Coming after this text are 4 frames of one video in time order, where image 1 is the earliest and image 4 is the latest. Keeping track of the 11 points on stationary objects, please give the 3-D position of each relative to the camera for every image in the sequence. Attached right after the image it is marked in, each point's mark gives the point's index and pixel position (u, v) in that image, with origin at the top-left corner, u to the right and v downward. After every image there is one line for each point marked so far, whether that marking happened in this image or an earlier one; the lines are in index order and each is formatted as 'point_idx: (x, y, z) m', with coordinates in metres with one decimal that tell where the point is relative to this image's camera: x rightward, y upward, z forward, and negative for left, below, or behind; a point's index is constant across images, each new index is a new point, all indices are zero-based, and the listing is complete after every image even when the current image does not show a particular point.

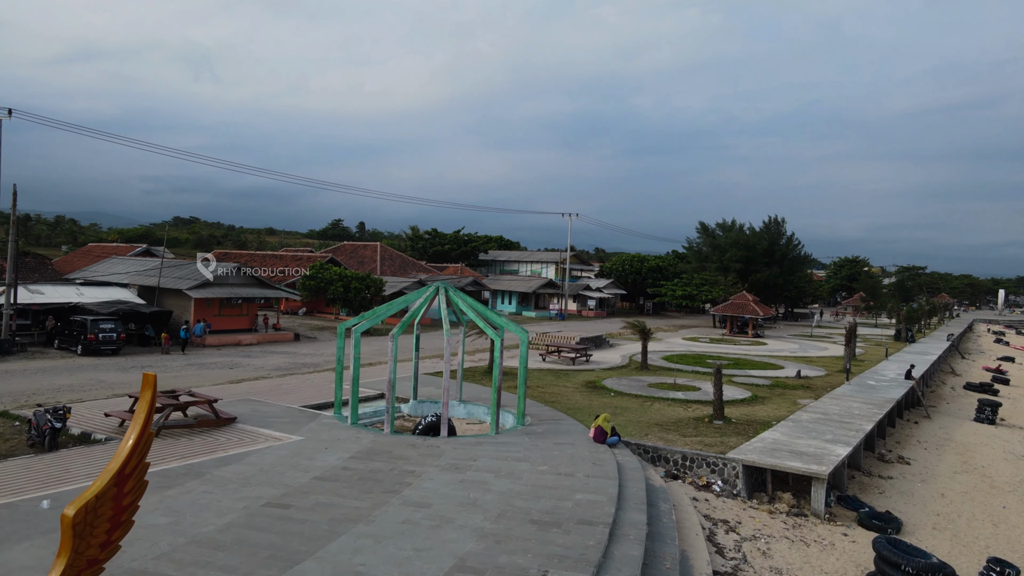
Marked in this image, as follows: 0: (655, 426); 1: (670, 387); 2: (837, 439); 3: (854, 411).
0: (+2.8, -2.7, +14.4) m
1: (+4.1, -2.6, +19.3) m
2: (+6.2, -2.9, +13.9) m
3: (+7.9, -2.9, +16.9) m
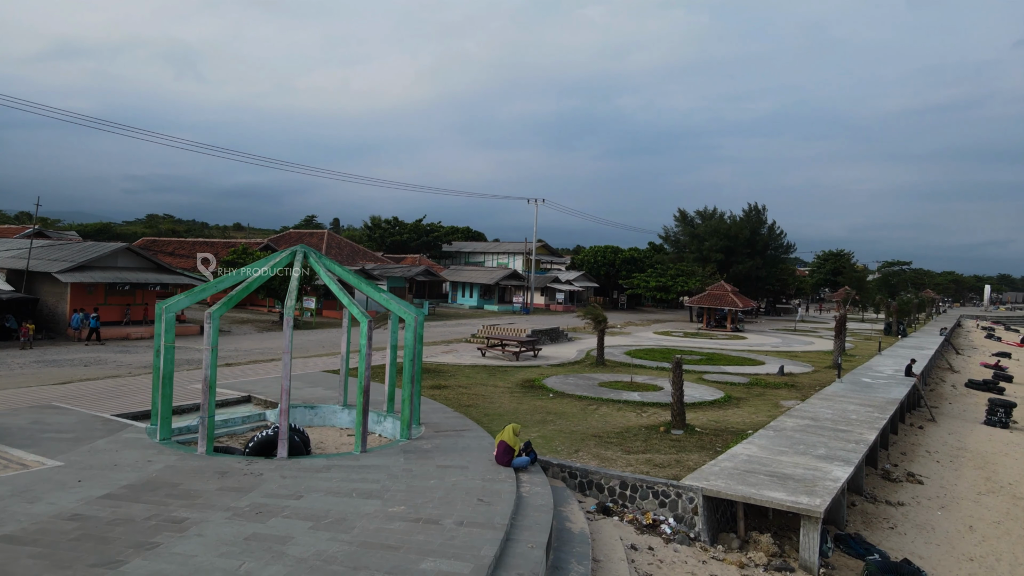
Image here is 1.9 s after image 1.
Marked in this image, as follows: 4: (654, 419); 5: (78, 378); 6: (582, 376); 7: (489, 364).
0: (+1.2, -2.2, +10.8) m
1: (+2.4, -2.1, +15.8) m
2: (+4.6, -2.4, +10.4) m
3: (+6.2, -2.4, +13.5) m
4: (+2.4, -2.2, +12.4) m
5: (-8.6, -1.8, +14.5) m
6: (+1.6, -2.1, +17.1) m
7: (-0.6, -1.9, +18.7) m
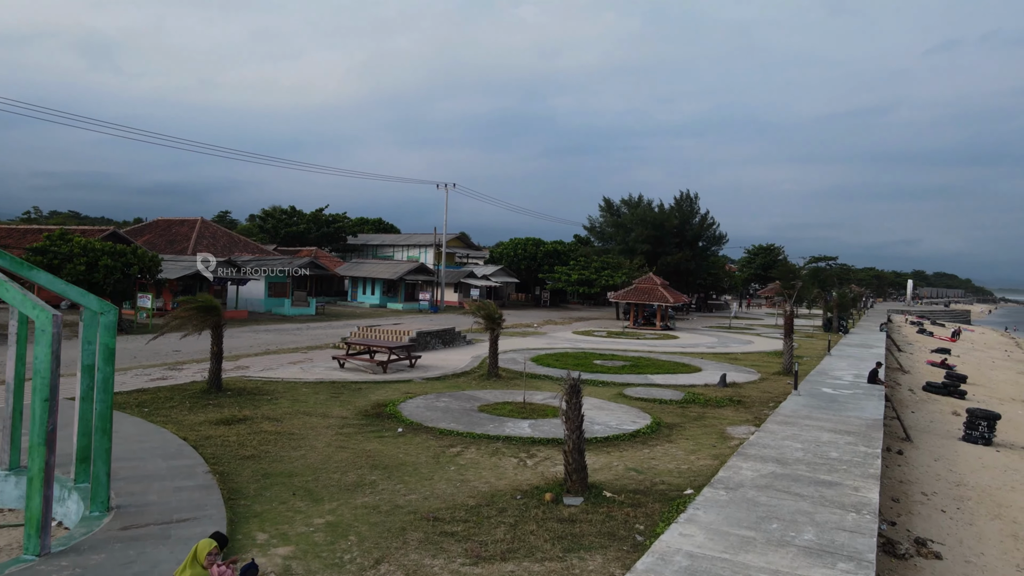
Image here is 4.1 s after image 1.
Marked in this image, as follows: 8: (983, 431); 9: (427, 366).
0: (-0.7, -2.0, +6.2) m
1: (0.0, -1.9, +11.3) m
2: (+2.6, -2.1, +6.1) m
3: (+4.0, -2.1, +9.3) m
4: (+0.3, -2.0, +7.9) m
5: (-10.8, -1.6, +9.0) m
6: (-0.9, -1.8, +12.5) m
7: (-3.2, -1.7, +13.9) m
8: (+10.4, -3.1, +16.1) m
9: (-1.9, -1.7, +16.3) m
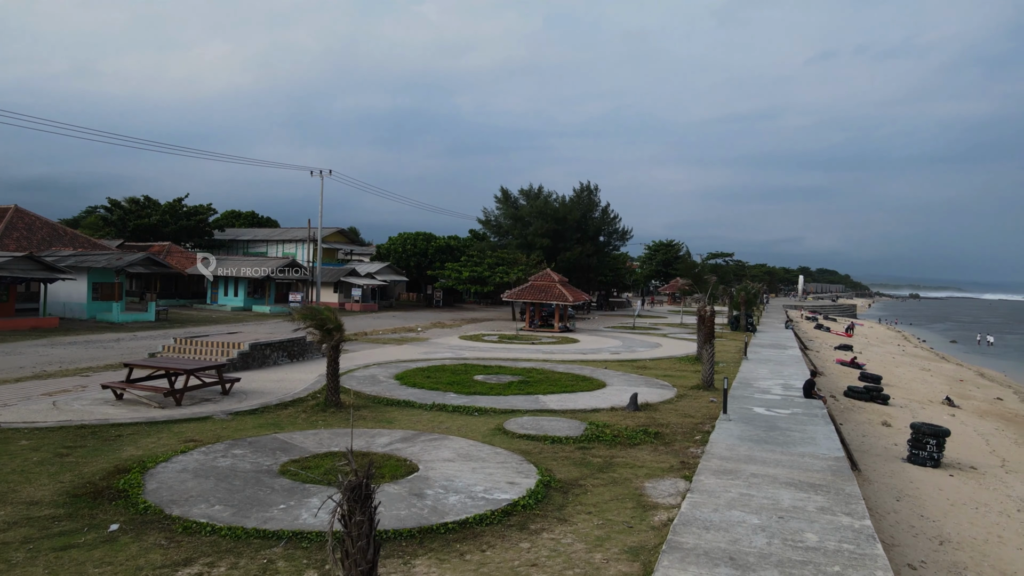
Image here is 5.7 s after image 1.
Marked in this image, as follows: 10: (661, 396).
0: (-1.9, -2.0, +2.3) m
1: (-1.8, -1.9, +7.5) m
2: (+1.4, -2.1, +2.7) m
3: (+2.4, -2.0, +6.1) m
4: (-1.1, -2.0, +4.2) m
5: (-12.3, -1.7, +3.8) m
6: (-2.9, -1.8, +8.5) m
7: (-5.4, -1.7, +9.6) m
8: (+7.8, -3.0, +13.6) m
9: (-4.4, -1.7, +12.2) m
10: (+2.7, -2.0, +13.2) m
